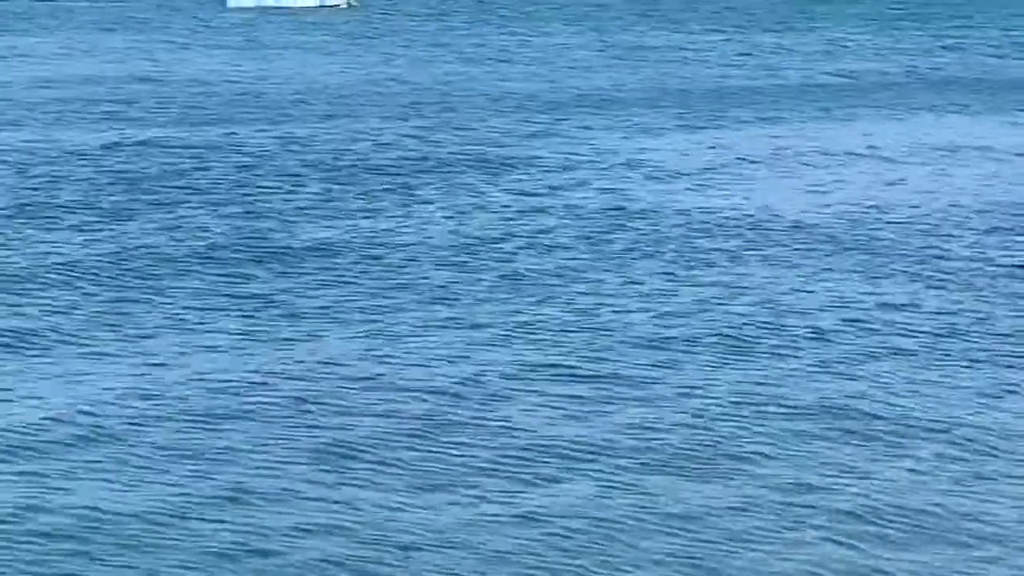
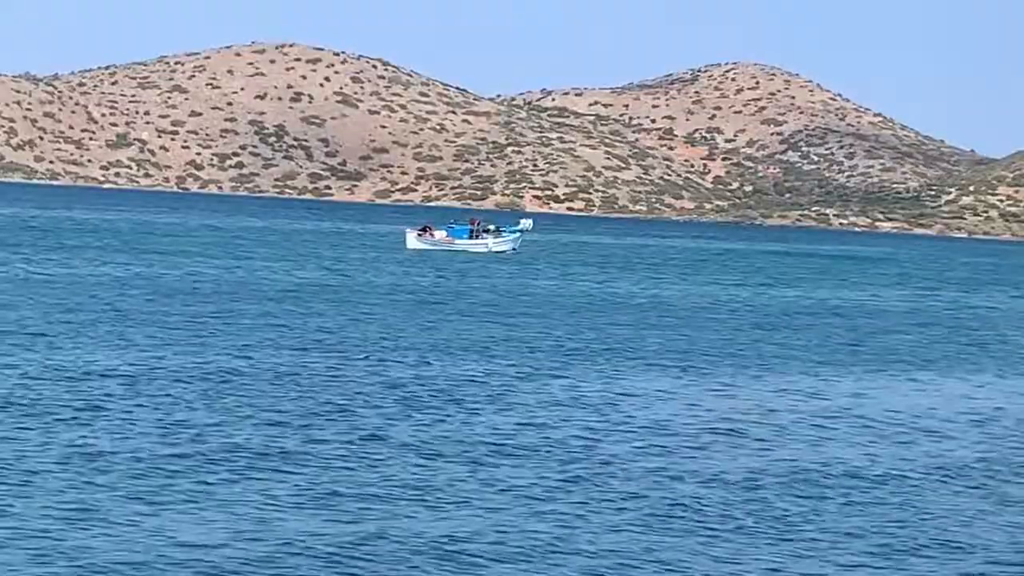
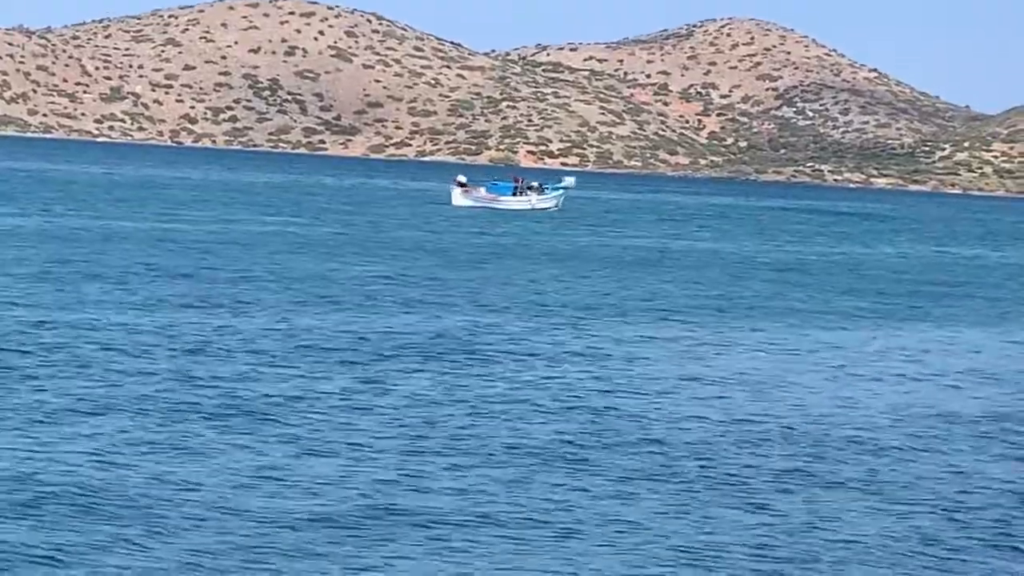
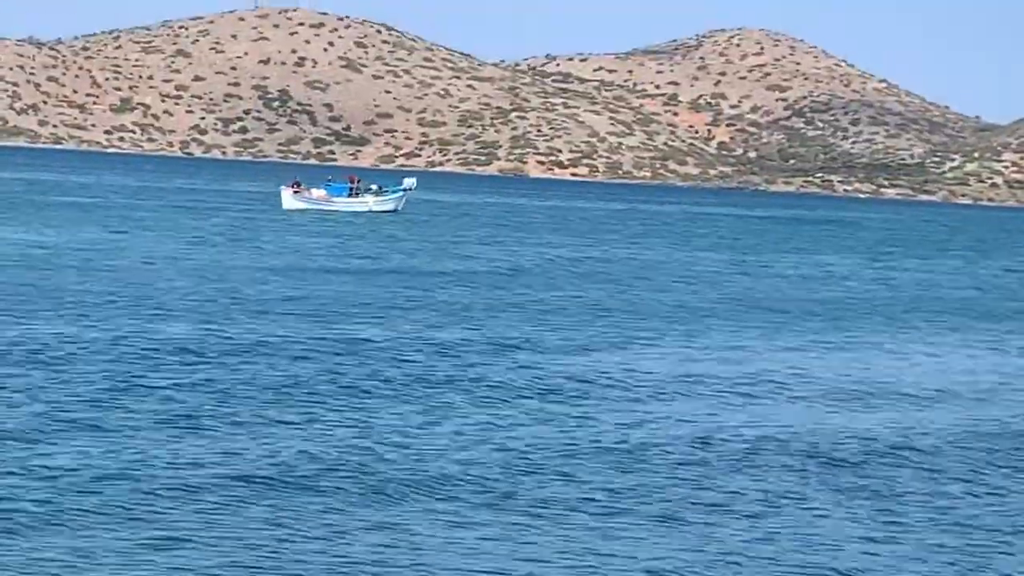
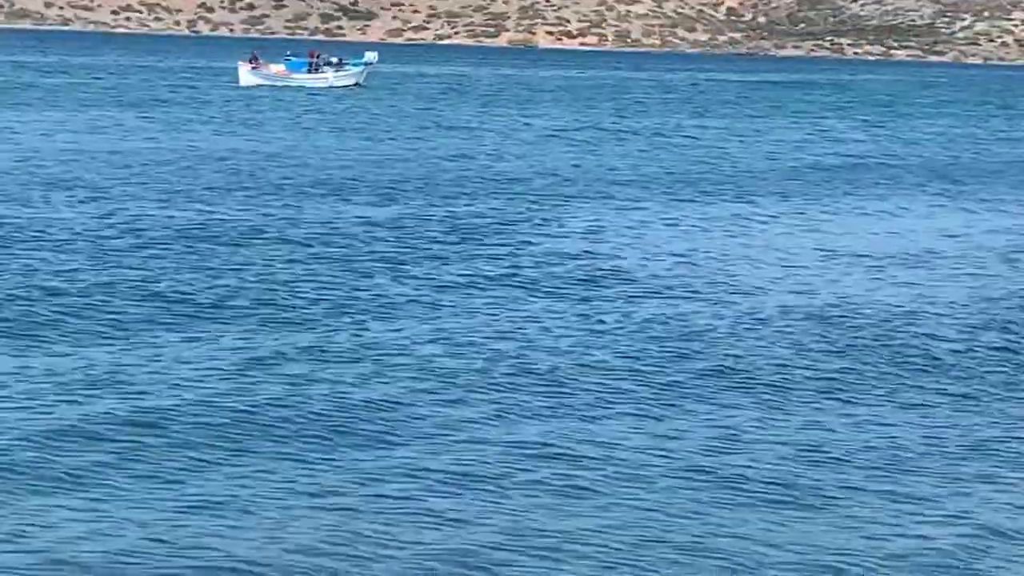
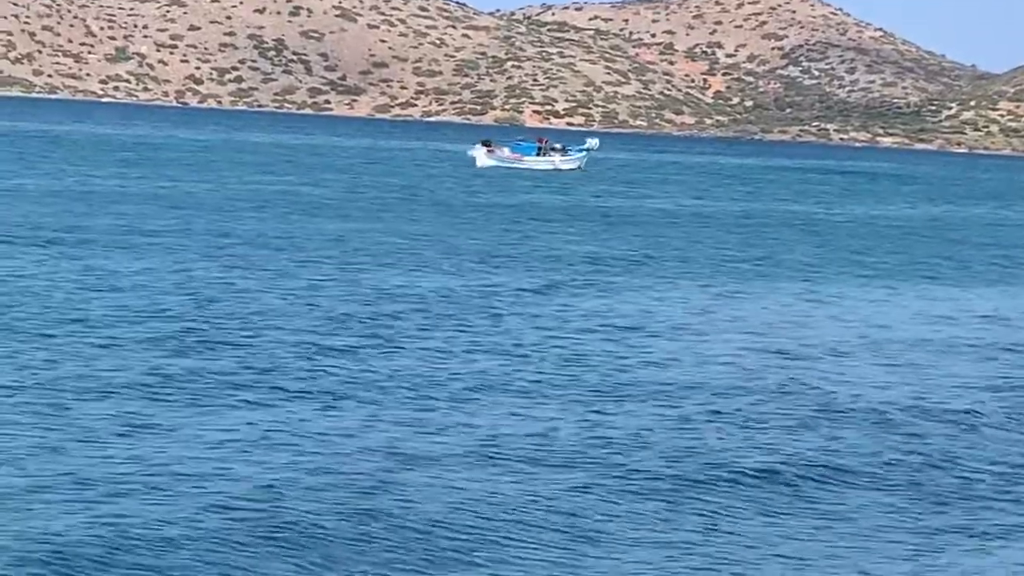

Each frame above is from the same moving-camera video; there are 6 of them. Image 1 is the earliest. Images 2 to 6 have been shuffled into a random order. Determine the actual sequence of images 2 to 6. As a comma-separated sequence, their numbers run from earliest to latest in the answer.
5, 4, 2, 3, 6
